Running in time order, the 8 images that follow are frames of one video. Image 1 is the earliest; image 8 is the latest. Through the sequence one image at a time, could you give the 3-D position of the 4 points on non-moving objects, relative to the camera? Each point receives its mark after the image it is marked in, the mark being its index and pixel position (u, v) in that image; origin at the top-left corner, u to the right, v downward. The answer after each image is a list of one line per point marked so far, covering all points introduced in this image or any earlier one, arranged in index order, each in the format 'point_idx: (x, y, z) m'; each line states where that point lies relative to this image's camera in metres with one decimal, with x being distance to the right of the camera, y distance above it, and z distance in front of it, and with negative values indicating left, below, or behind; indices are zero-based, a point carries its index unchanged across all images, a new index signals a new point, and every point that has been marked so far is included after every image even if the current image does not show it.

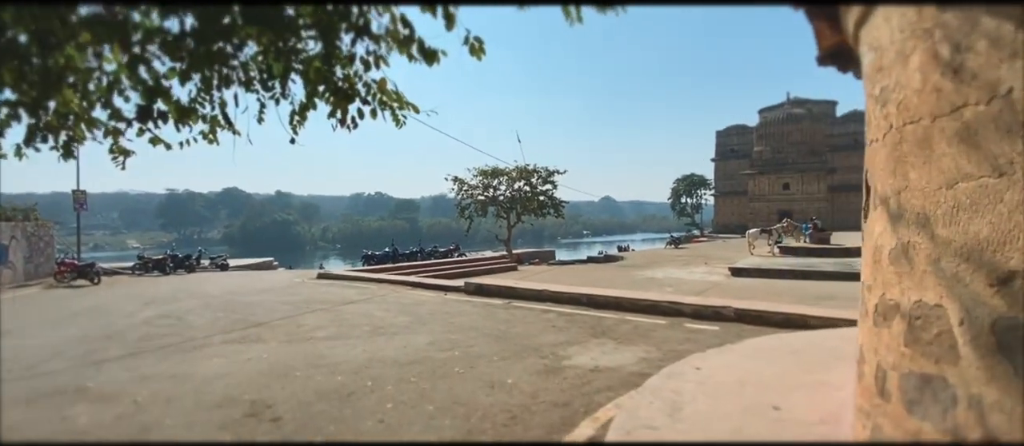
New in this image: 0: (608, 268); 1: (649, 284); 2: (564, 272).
0: (+2.9, -1.5, +16.1) m
1: (+2.9, -1.4, +11.2) m
2: (+1.6, -1.5, +15.0) m
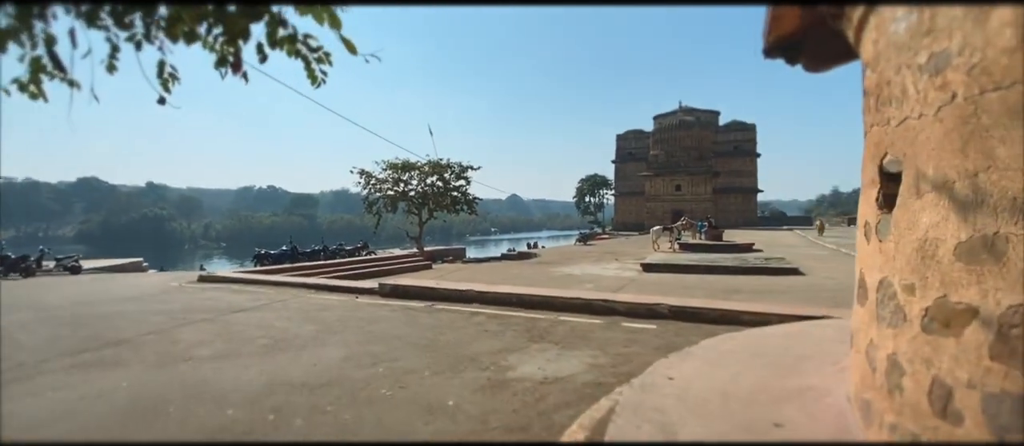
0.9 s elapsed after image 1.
0: (+0.3, -1.4, +15.7) m
1: (+1.2, -1.3, +10.9) m
2: (-0.8, -1.4, +14.5) m
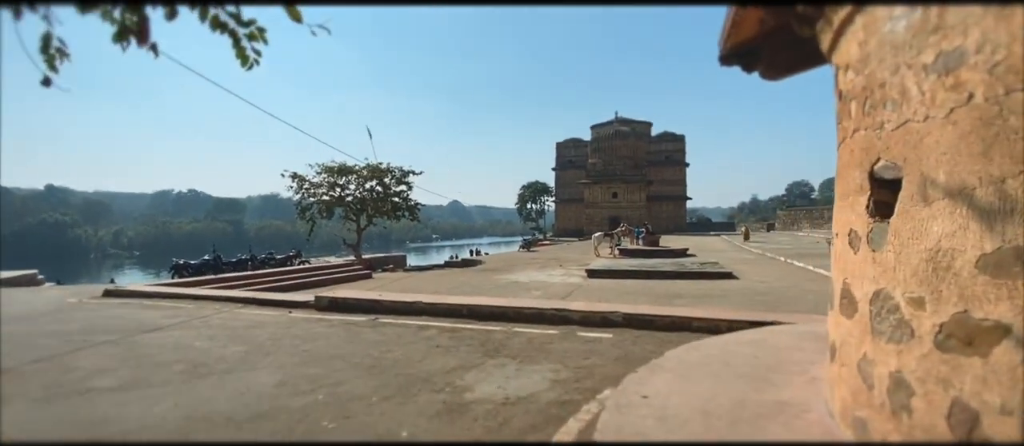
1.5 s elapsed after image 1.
0: (-1.3, -1.6, +15.4) m
1: (+0.1, -1.4, +10.7) m
2: (-2.3, -1.5, +14.0) m
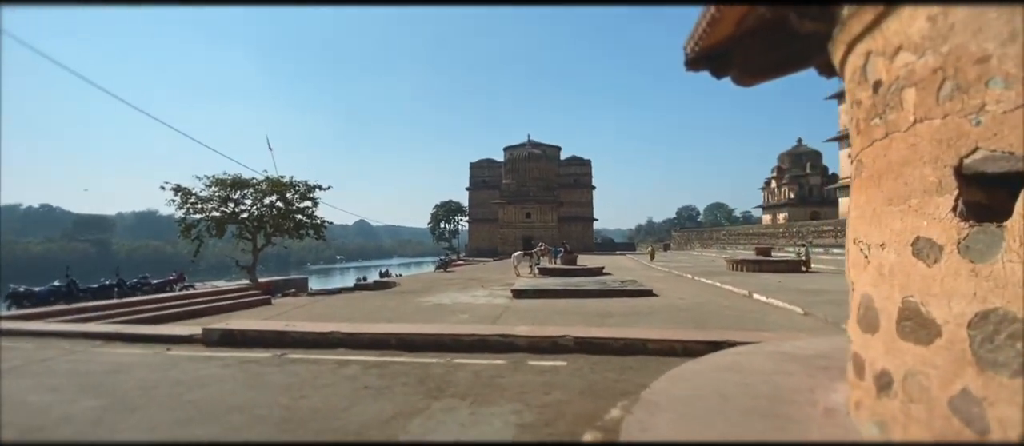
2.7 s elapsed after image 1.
0: (-3.5, -2.1, +14.2) m
1: (-1.3, -1.8, +9.8) m
2: (-4.3, -2.0, +12.7) m
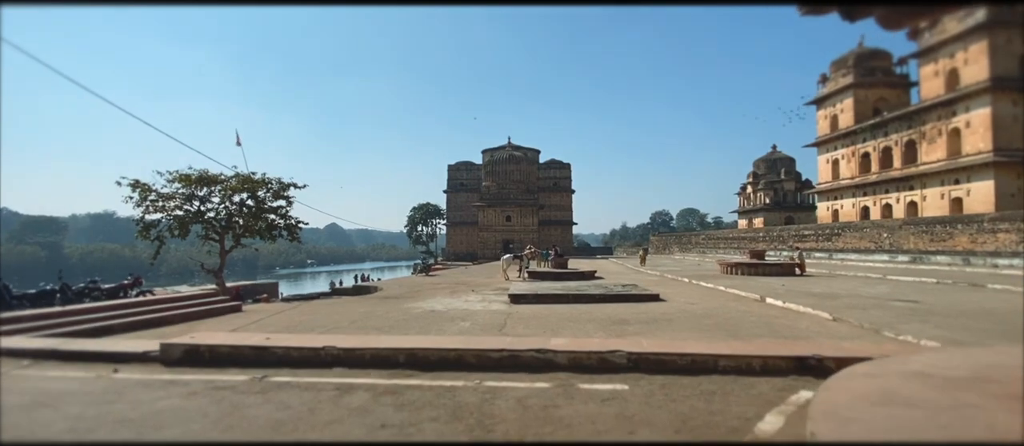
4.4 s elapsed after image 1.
0: (-3.6, -2.1, +13.0) m
1: (-1.2, -1.7, +8.7) m
2: (-4.3, -1.9, +11.4) m
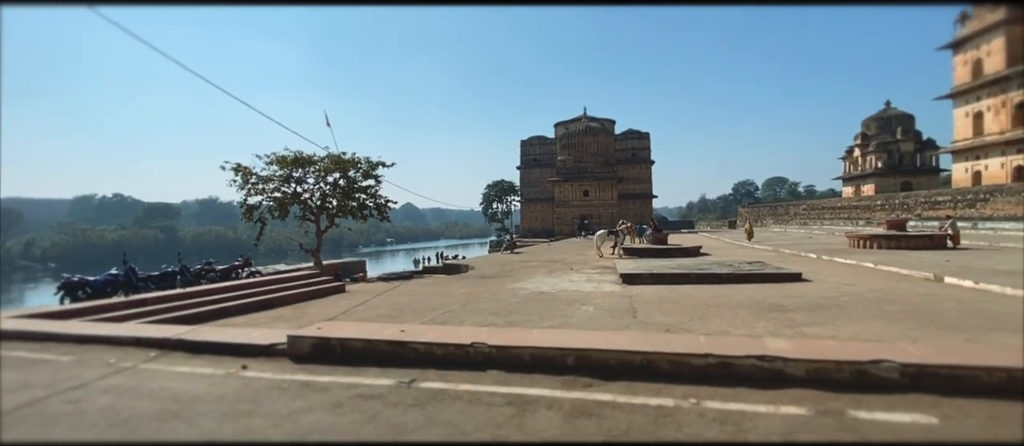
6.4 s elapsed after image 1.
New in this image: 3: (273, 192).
0: (-1.1, -1.5, +12.3) m
1: (+0.8, -1.3, +7.7) m
2: (-1.9, -1.5, +10.8) m
3: (-7.5, +1.0, +16.8) m
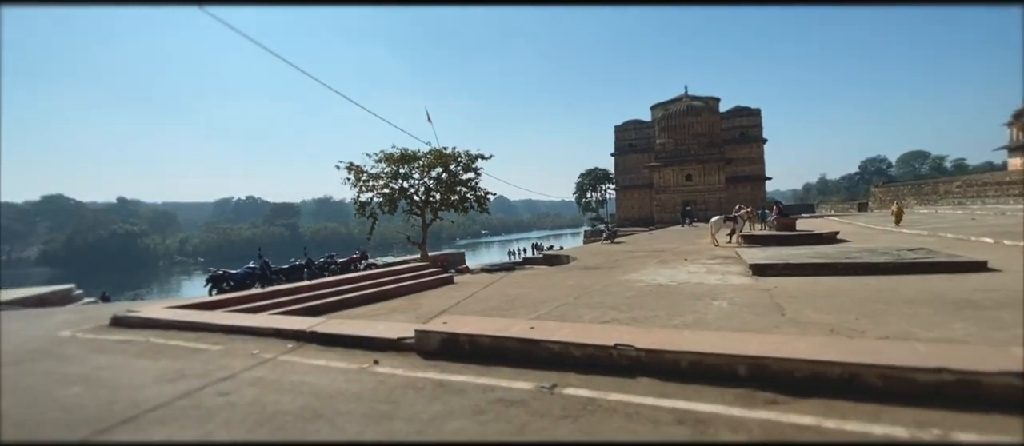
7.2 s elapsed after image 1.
0: (+1.5, -1.3, +11.8) m
1: (+2.5, -1.1, +7.0) m
2: (+0.4, -1.3, +10.5) m
3: (-4.0, +1.2, +17.3) m
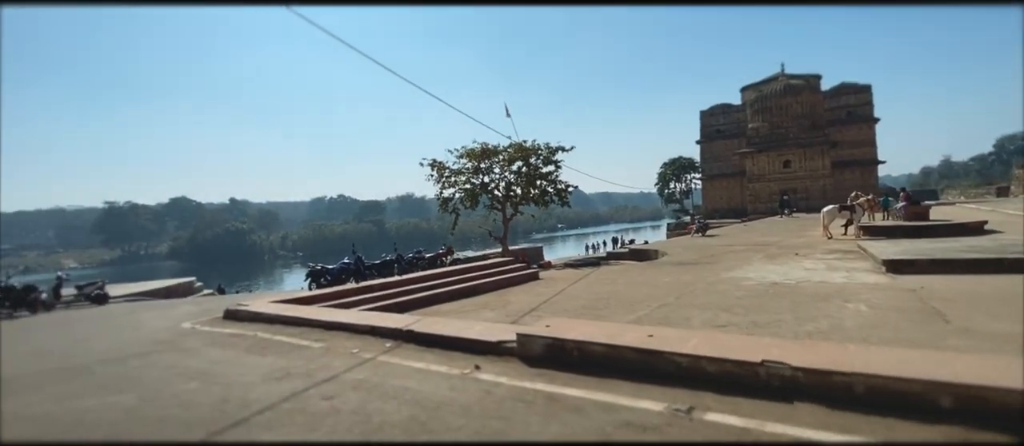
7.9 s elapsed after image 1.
0: (+3.5, -1.2, +10.9) m
1: (+3.7, -1.0, +6.0) m
2: (+2.2, -1.2, +9.8) m
3: (-1.2, +1.3, +17.2) m
